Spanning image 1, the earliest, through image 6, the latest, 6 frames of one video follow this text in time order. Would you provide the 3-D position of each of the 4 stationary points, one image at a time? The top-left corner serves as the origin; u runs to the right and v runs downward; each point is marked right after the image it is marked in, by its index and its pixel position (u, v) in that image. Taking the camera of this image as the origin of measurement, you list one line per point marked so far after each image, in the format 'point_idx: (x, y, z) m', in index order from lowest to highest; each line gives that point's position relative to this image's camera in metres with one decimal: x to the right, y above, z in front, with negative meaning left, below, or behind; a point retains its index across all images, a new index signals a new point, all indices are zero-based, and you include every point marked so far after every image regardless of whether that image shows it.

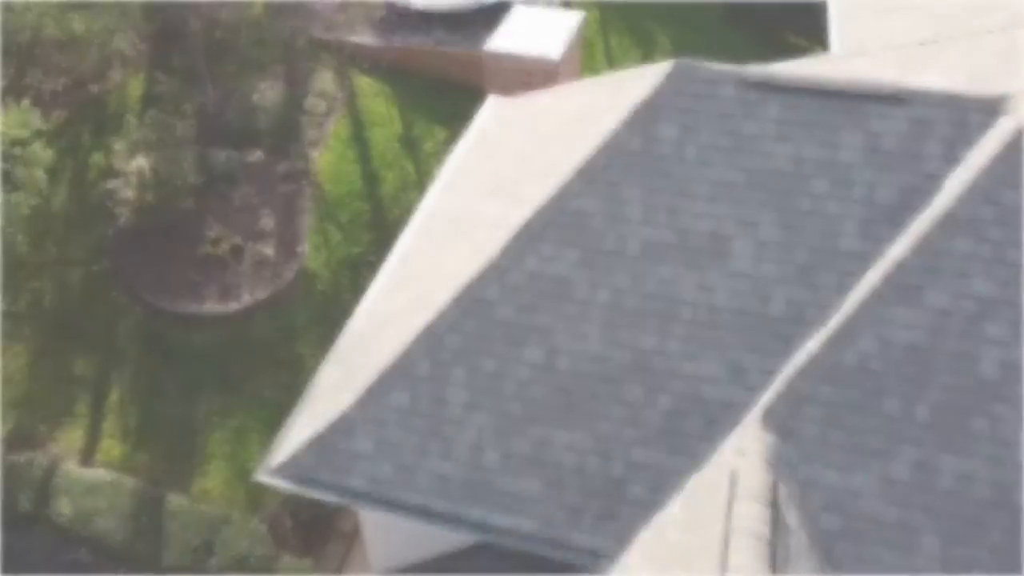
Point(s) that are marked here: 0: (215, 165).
0: (-6.5, +2.7, +16.9) m
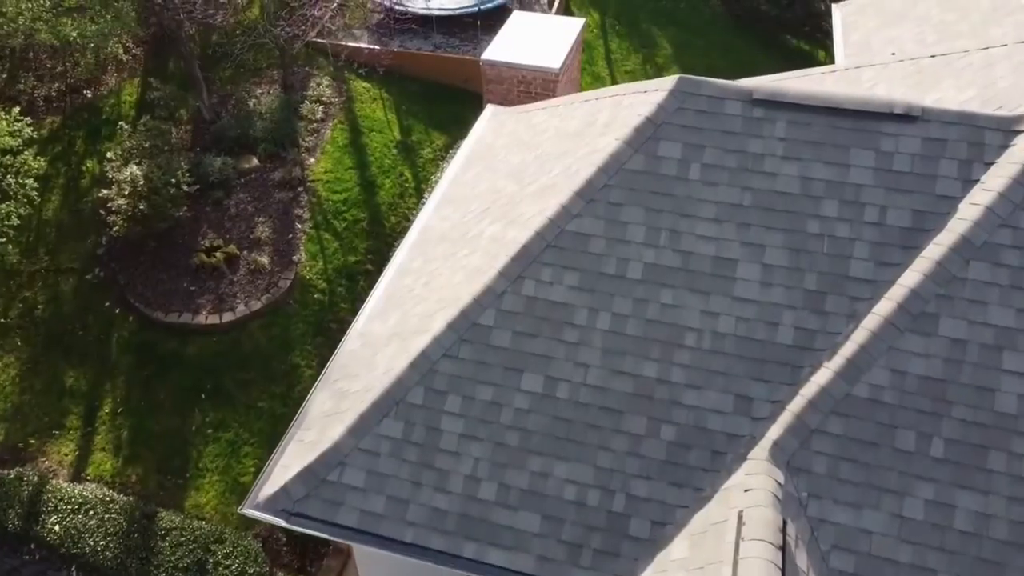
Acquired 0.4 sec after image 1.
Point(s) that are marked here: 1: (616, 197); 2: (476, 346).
0: (-6.5, +2.5, +16.7) m
1: (+1.0, +0.8, +7.0) m
2: (-0.3, -0.5, +6.9) m
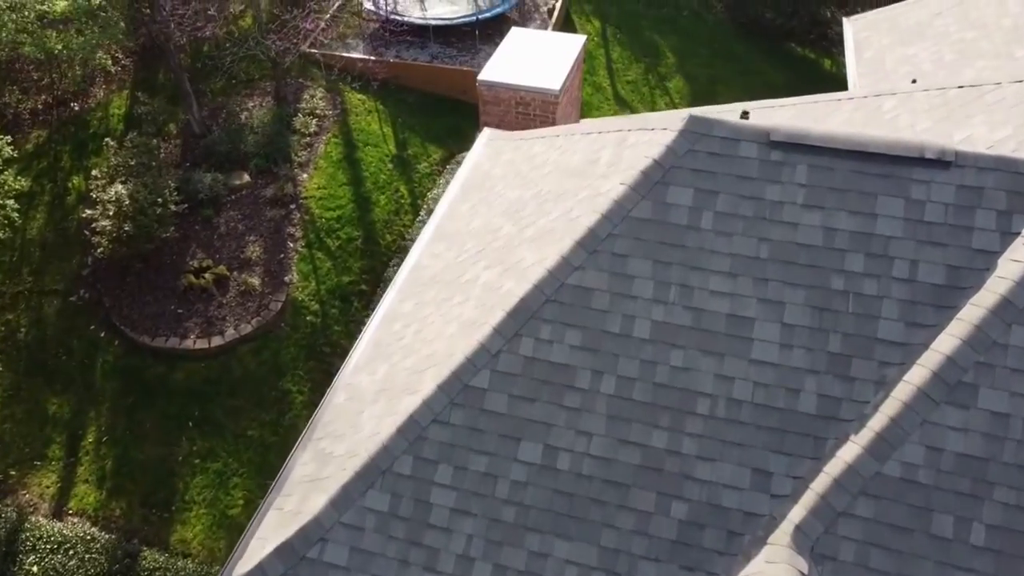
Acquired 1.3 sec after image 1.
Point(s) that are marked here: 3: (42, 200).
0: (-6.6, +2.0, +16.1) m
1: (+0.9, +0.3, +6.4) m
2: (-0.3, -1.0, +6.3) m
3: (-10.2, +1.9, +16.6) m
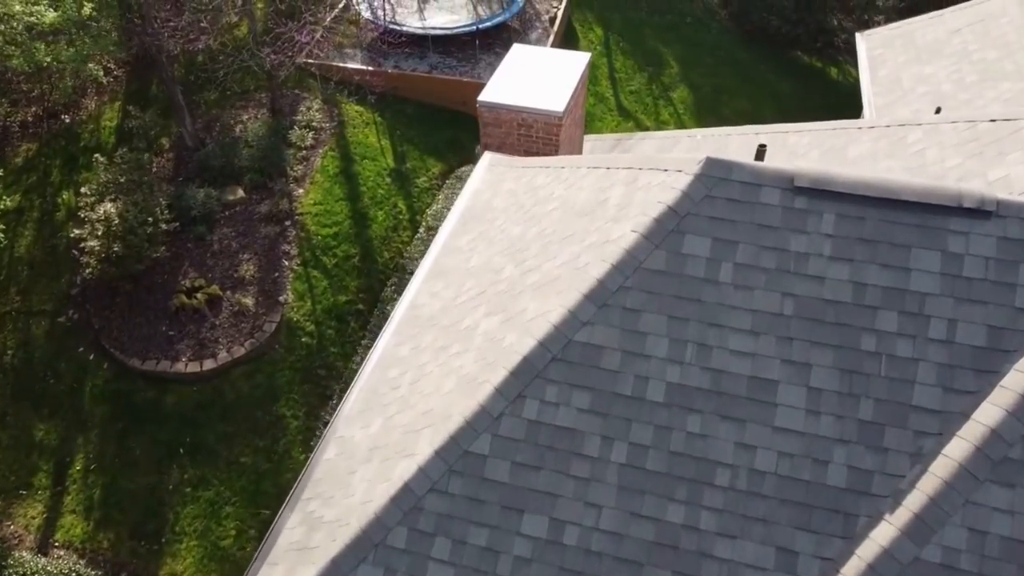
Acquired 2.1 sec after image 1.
0: (-6.5, +1.6, +15.6) m
1: (+0.9, -0.1, +5.9) m
2: (-0.3, -1.4, +5.8) m
3: (-10.1, +1.5, +16.1) m
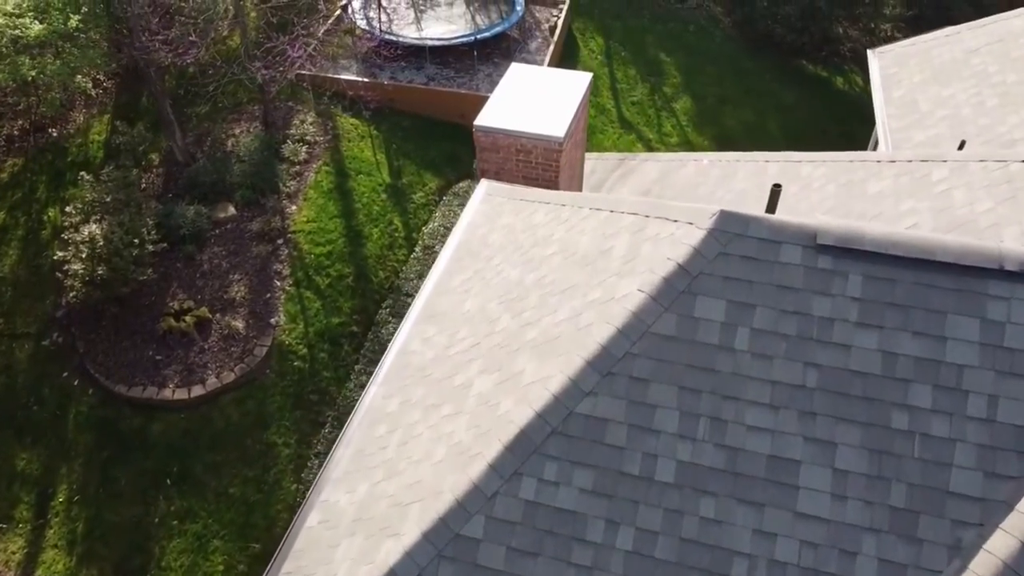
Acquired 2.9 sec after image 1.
0: (-6.6, +1.1, +15.1) m
1: (+0.9, -0.6, +5.4) m
2: (-0.4, -1.9, +5.3) m
3: (-10.2, +1.0, +15.6) m
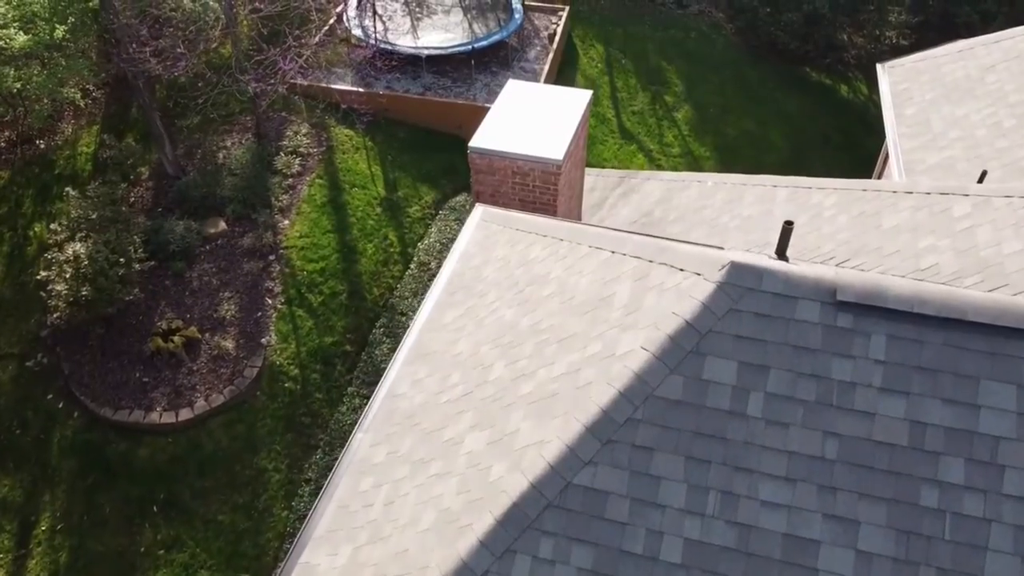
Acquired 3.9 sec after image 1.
0: (-6.6, +0.7, +14.7) m
1: (+0.9, -1.0, +5.0) m
2: (-0.4, -2.3, +4.9) m
3: (-10.2, +0.6, +15.1) m
